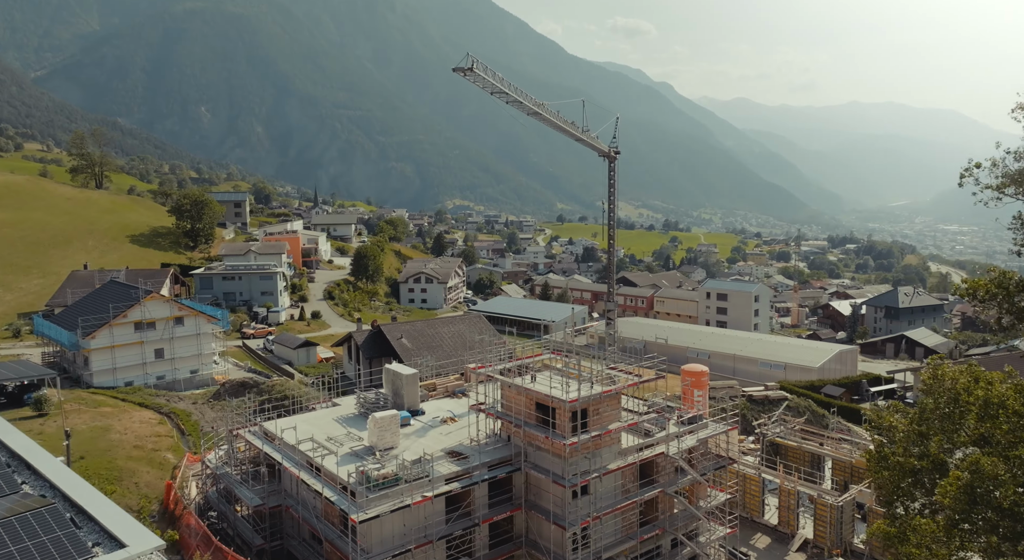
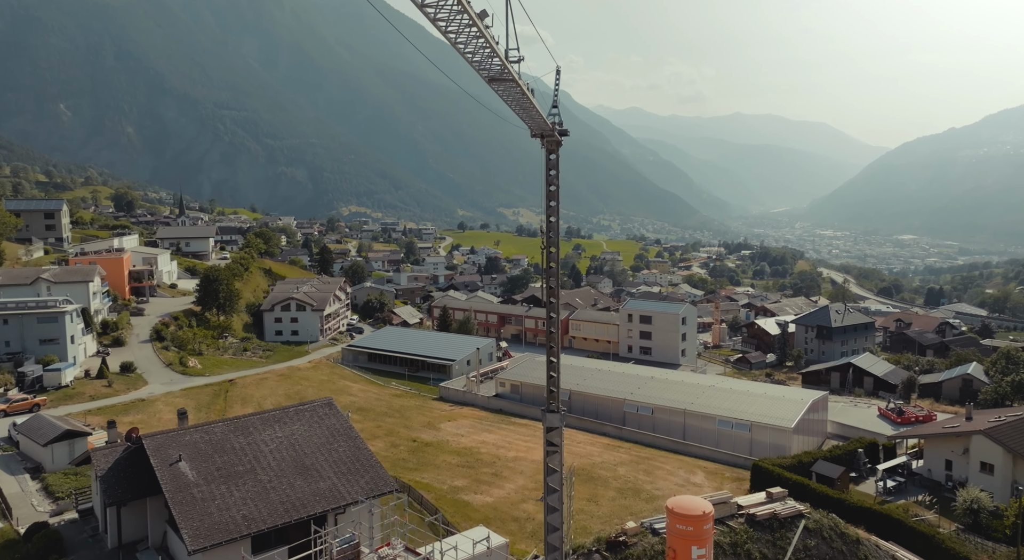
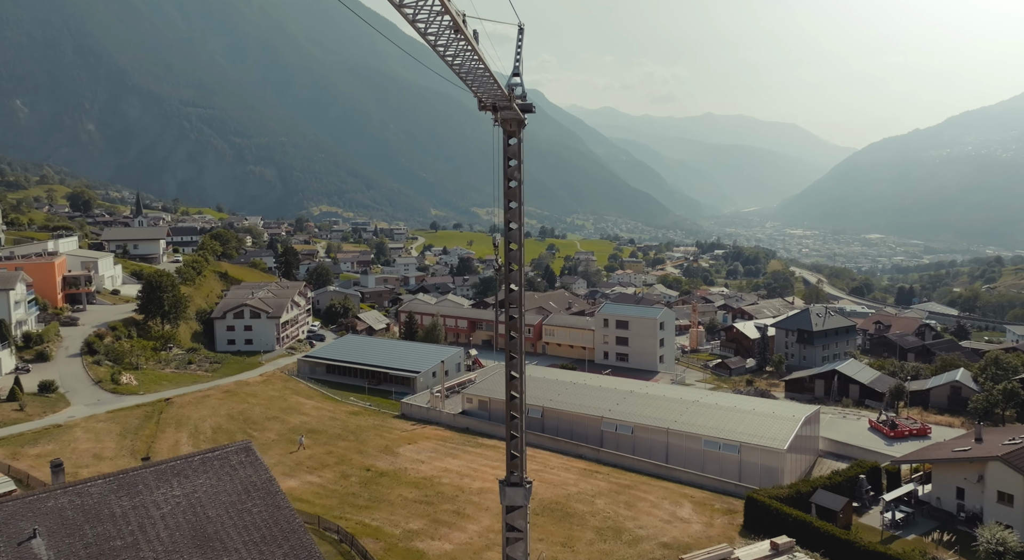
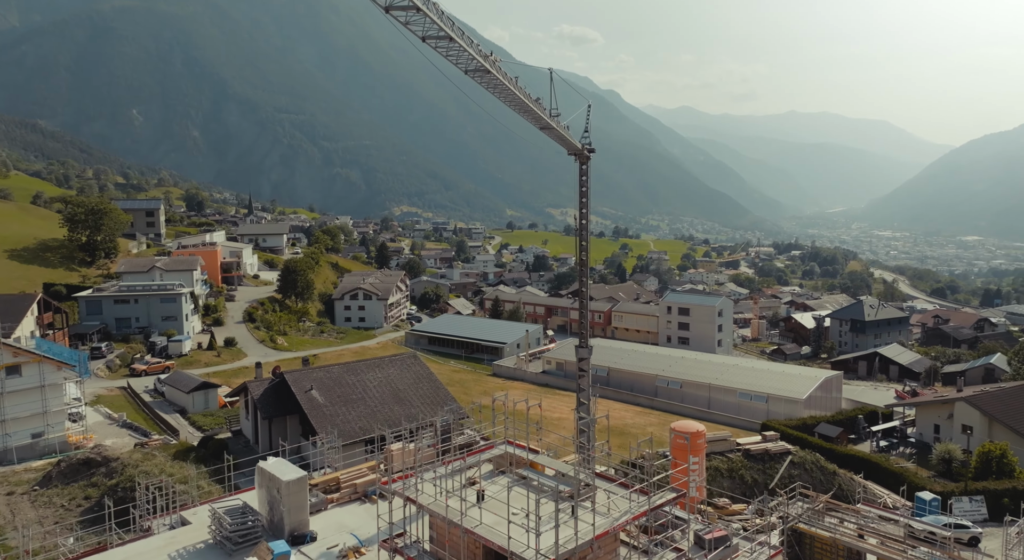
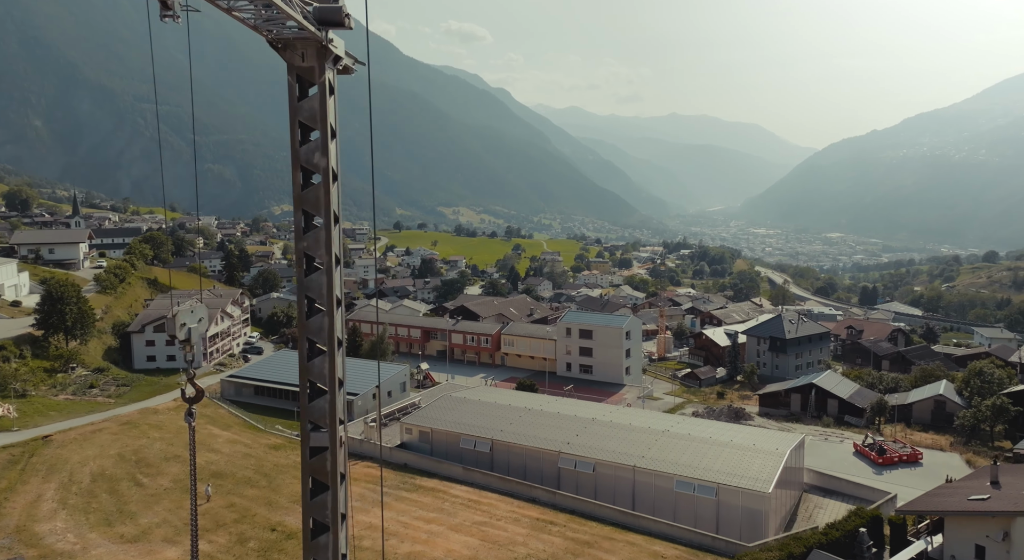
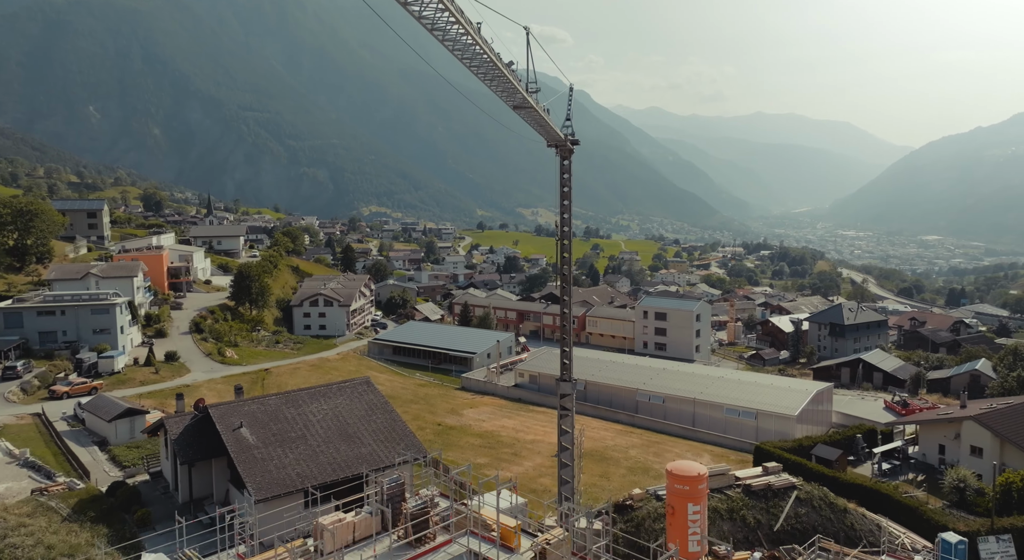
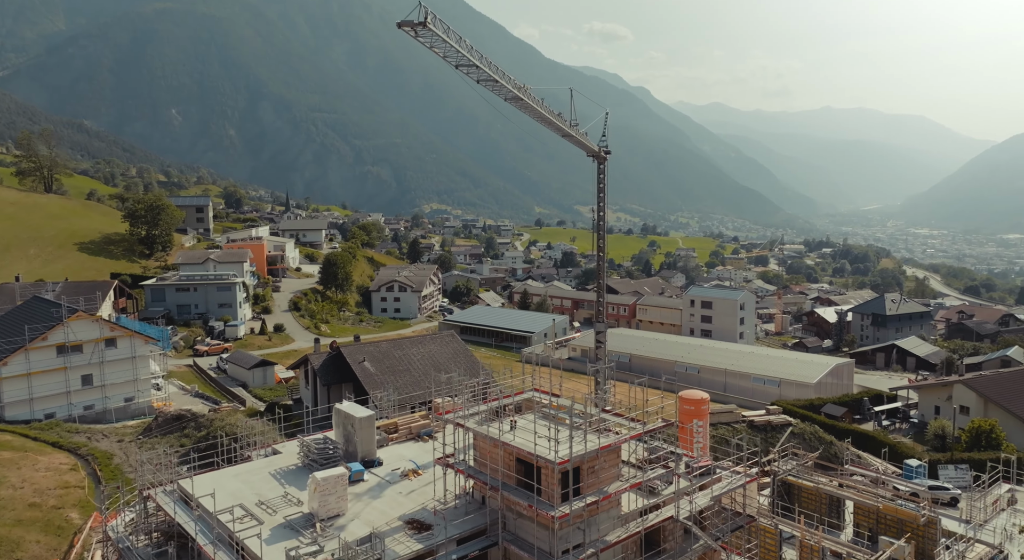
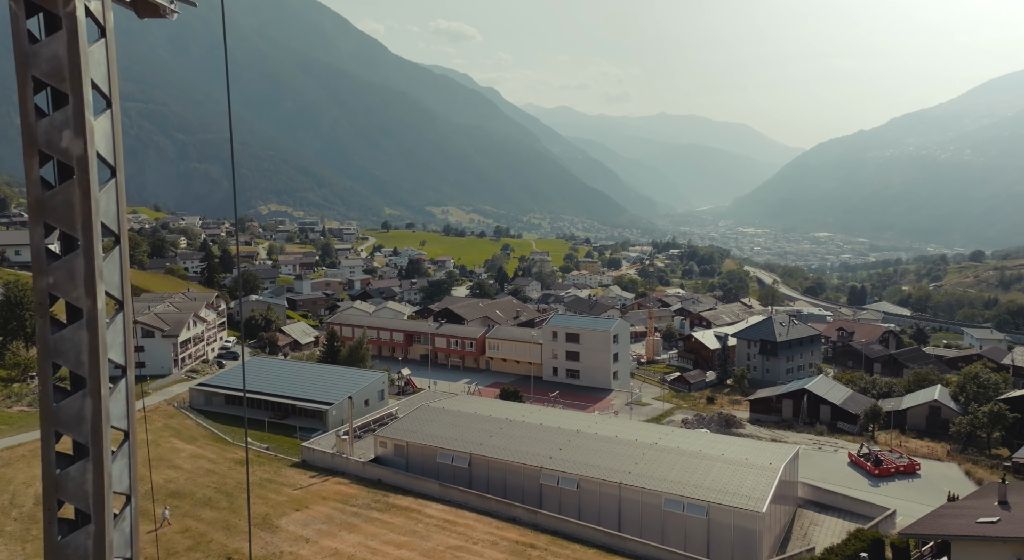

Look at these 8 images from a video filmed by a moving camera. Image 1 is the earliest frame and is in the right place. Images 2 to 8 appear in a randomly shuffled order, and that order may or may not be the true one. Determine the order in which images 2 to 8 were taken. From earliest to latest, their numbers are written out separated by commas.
7, 4, 6, 2, 3, 5, 8
